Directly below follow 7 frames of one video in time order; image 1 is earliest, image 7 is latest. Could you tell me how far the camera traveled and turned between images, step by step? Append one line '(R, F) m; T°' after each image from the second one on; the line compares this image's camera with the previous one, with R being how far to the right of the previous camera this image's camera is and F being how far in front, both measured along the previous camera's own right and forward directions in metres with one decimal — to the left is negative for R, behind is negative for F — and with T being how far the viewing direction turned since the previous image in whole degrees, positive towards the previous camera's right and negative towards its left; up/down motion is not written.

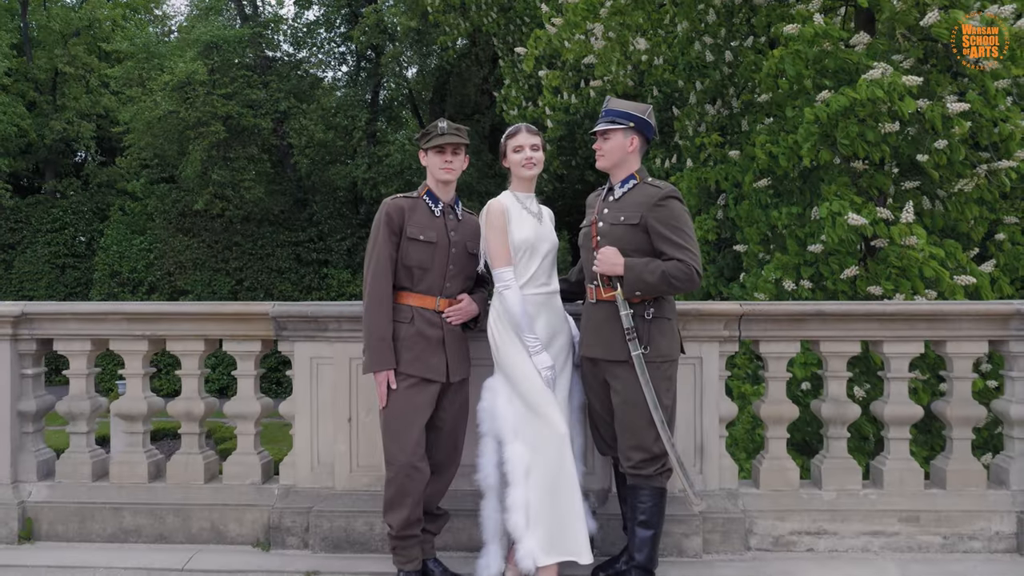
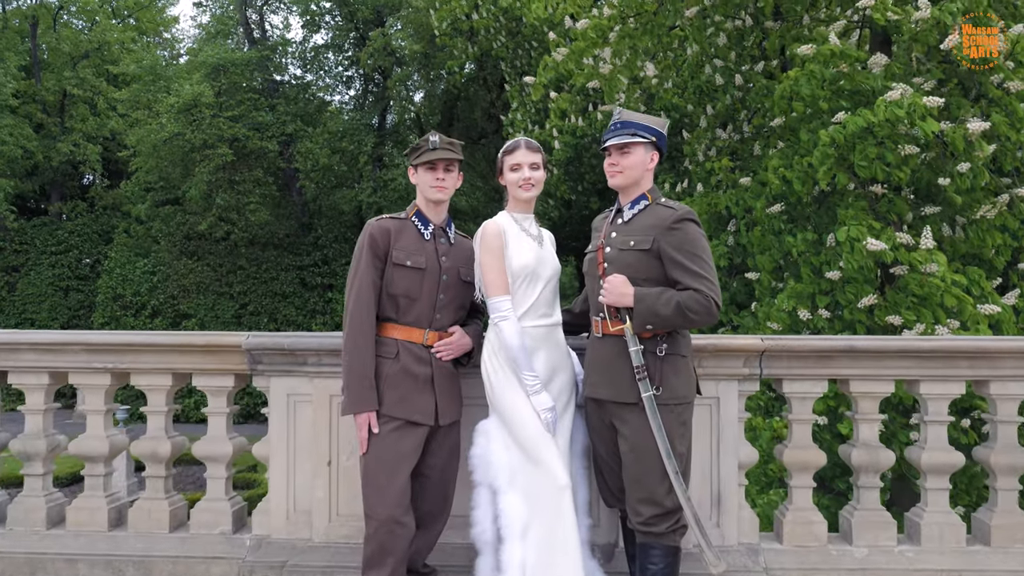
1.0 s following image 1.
(0.0, +0.4) m; 0°
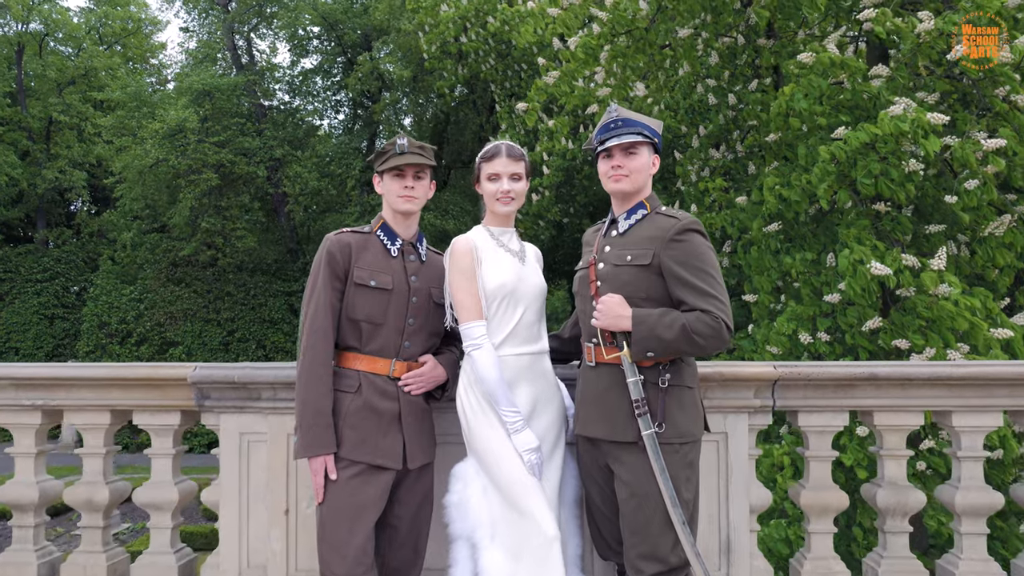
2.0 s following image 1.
(0.0, +0.4) m; +1°
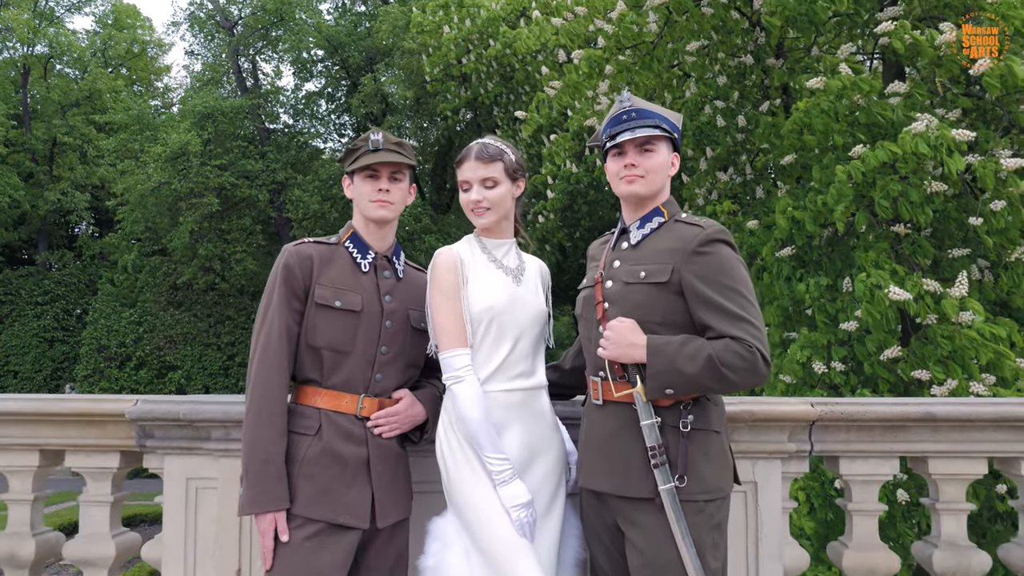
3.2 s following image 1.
(0.0, +0.4) m; 0°
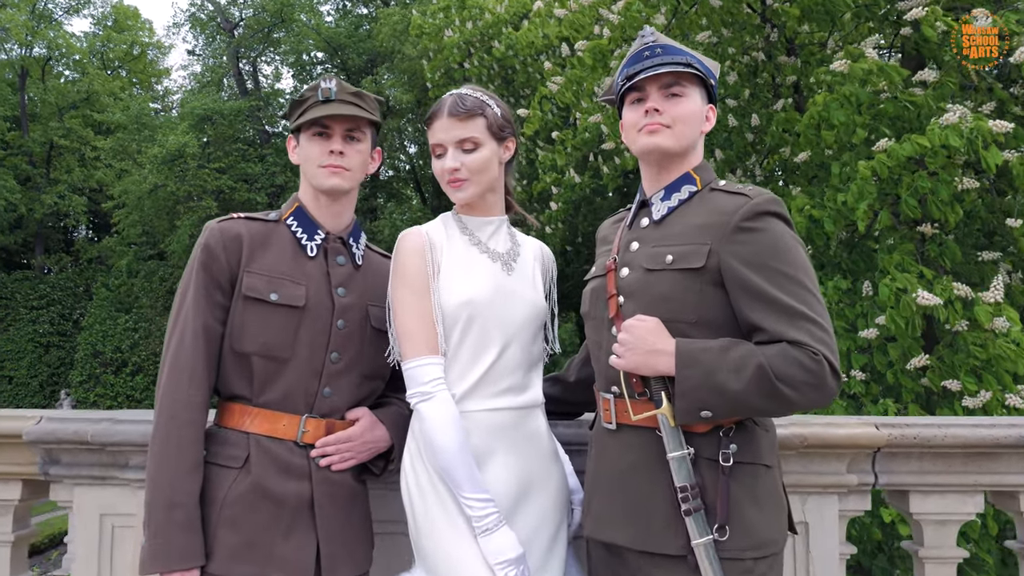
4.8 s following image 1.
(0.0, +0.5) m; 0°
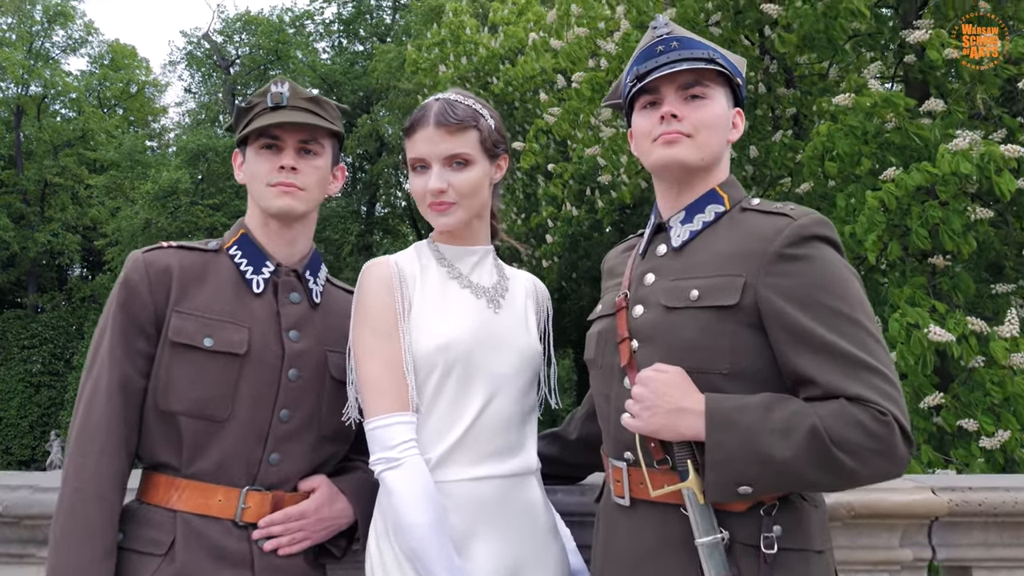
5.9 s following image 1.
(0.0, +0.3) m; 0°
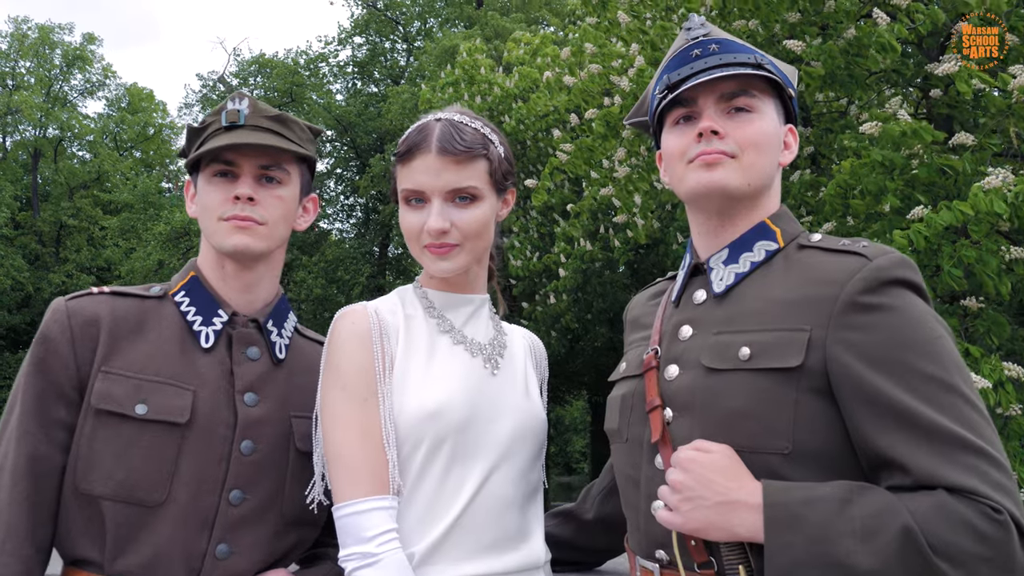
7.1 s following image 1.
(0.0, +0.3) m; -1°
